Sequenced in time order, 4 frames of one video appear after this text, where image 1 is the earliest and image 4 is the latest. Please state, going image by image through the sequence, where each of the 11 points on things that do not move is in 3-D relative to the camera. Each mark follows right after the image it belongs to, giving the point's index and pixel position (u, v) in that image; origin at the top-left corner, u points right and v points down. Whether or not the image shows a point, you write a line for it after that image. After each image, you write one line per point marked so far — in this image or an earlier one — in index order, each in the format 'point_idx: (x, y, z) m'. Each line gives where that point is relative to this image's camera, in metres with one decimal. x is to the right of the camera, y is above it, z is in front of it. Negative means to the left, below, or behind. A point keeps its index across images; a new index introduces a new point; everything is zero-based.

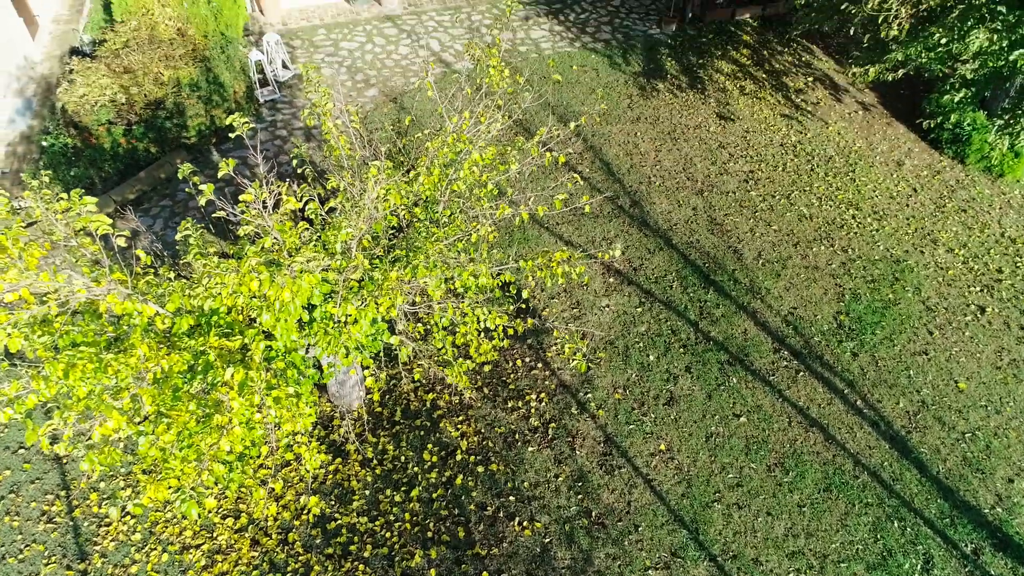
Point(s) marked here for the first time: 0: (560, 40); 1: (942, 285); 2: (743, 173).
0: (+0.8, +4.3, +11.8) m
1: (+4.8, 0.0, +7.6) m
2: (+3.1, +1.5, +9.1) m
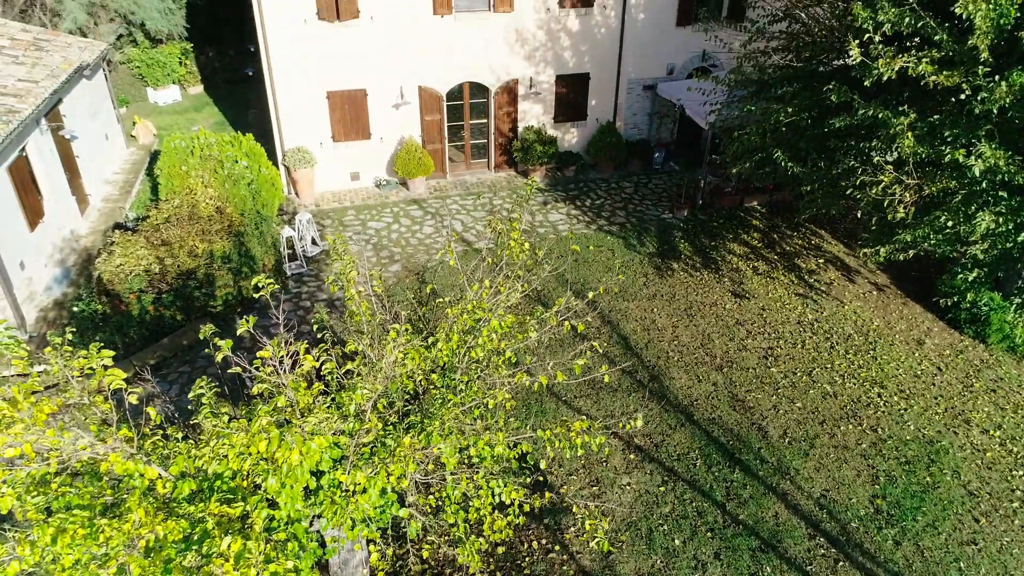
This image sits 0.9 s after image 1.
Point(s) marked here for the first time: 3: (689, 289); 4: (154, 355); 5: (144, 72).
0: (+1.2, +1.2, +12.4) m
1: (+5.0, -1.9, +7.2) m
2: (+3.3, -0.8, +9.1) m
3: (+2.7, 0.0, +10.4) m
4: (-4.8, -0.9, +9.1) m
5: (-9.2, +5.3, +17.0) m
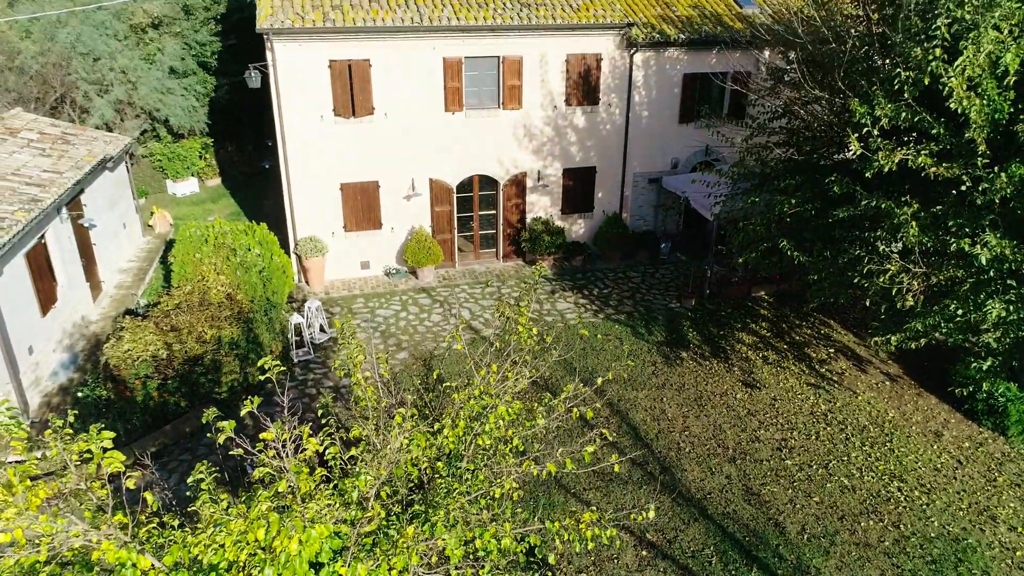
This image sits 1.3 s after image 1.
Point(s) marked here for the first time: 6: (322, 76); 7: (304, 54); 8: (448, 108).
0: (+1.3, -0.4, +12.4) m
1: (+5.1, -2.8, +6.9) m
2: (+3.4, -2.0, +8.9) m
3: (+2.8, -1.4, +10.3) m
4: (-4.7, -2.0, +9.0) m
5: (-9.0, +3.1, +17.6) m
6: (-3.4, +3.7, +12.0) m
7: (-3.6, +4.0, +11.8) m
8: (-1.2, +3.4, +12.8) m
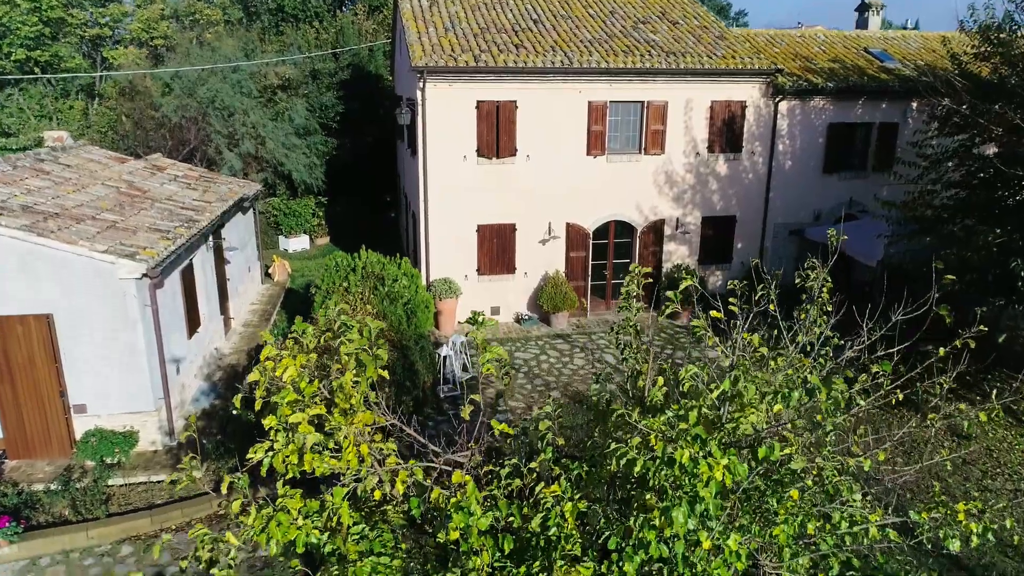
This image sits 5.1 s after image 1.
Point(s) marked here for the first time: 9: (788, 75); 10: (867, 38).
0: (+3.8, -1.2, +11.5) m
1: (+7.2, -2.8, +5.4) m
2: (+5.7, -2.3, +7.6) m
3: (+5.2, -1.8, +9.1) m
4: (-2.4, -2.2, +8.2) m
5: (-6.1, +1.7, +17.8) m
6: (-0.8, +3.0, +12.0) m
7: (-1.0, +3.4, +11.8) m
8: (+1.4, +2.5, +12.6) m
9: (+5.2, +4.1, +13.0) m
10: (+7.9, +5.6, +15.2) m
